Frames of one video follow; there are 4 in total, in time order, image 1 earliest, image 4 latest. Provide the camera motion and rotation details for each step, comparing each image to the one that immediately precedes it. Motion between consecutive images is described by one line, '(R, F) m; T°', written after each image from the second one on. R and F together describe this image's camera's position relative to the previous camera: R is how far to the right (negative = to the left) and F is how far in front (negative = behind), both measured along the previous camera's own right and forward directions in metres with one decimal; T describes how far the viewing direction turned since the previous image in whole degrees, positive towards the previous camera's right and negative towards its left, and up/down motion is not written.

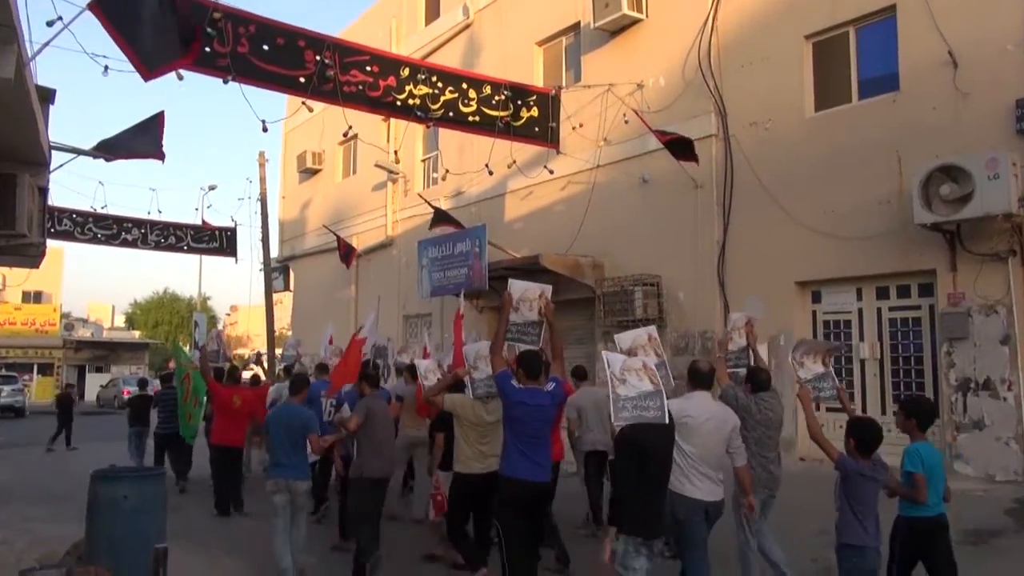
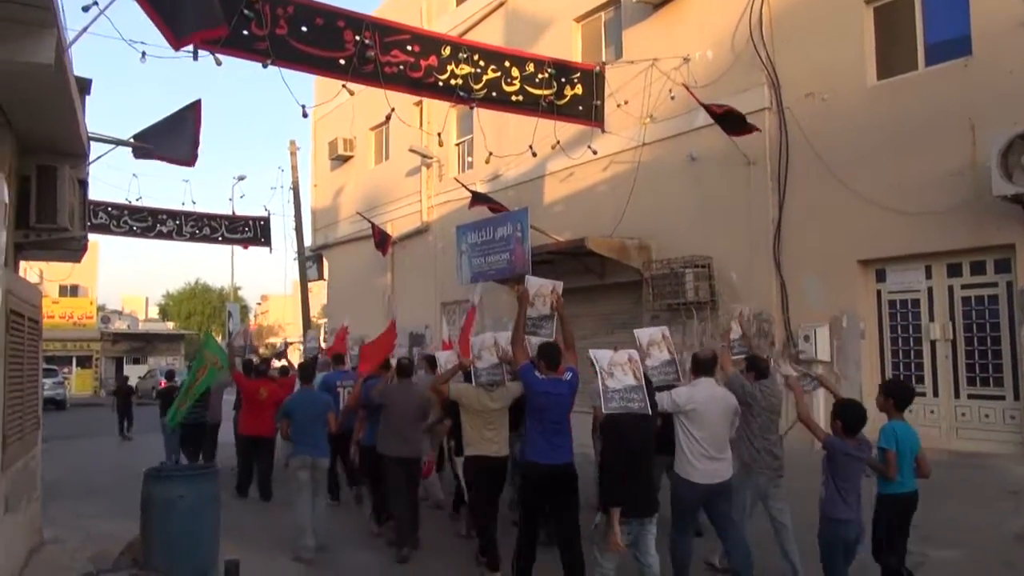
(-0.3, +0.3) m; -2°
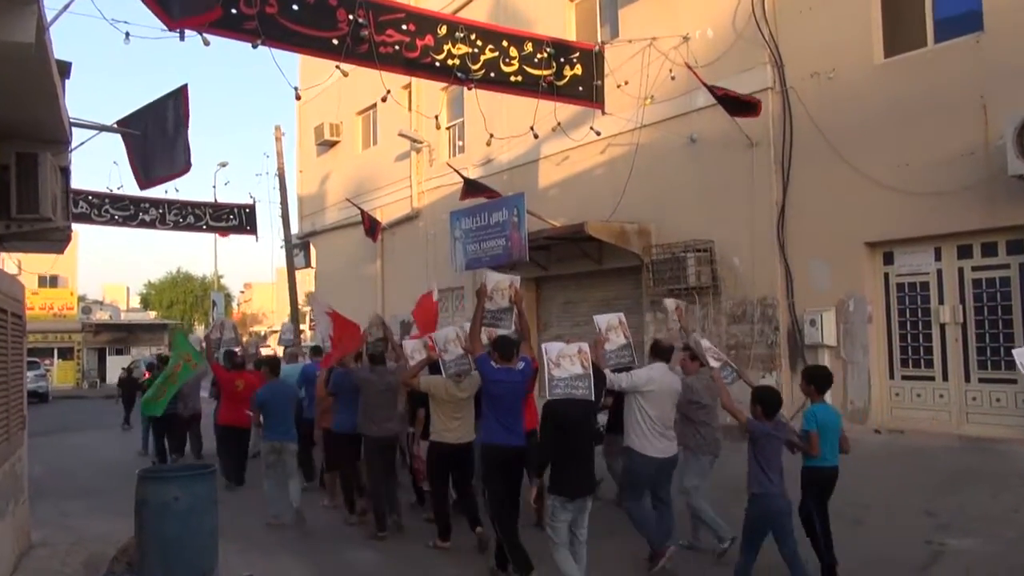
(-0.2, +0.3) m; +1°
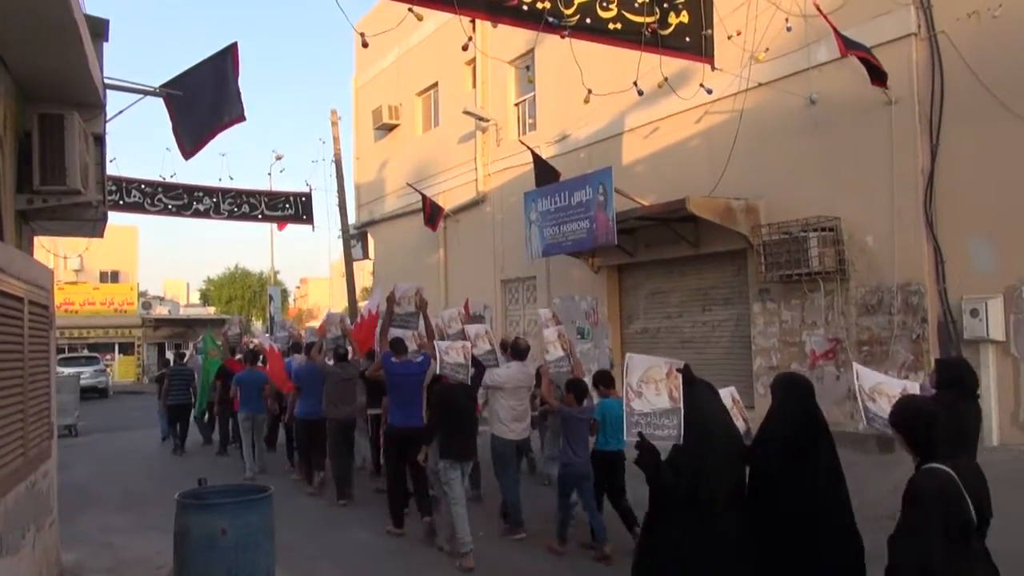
(-0.5, +1.5) m; -3°
